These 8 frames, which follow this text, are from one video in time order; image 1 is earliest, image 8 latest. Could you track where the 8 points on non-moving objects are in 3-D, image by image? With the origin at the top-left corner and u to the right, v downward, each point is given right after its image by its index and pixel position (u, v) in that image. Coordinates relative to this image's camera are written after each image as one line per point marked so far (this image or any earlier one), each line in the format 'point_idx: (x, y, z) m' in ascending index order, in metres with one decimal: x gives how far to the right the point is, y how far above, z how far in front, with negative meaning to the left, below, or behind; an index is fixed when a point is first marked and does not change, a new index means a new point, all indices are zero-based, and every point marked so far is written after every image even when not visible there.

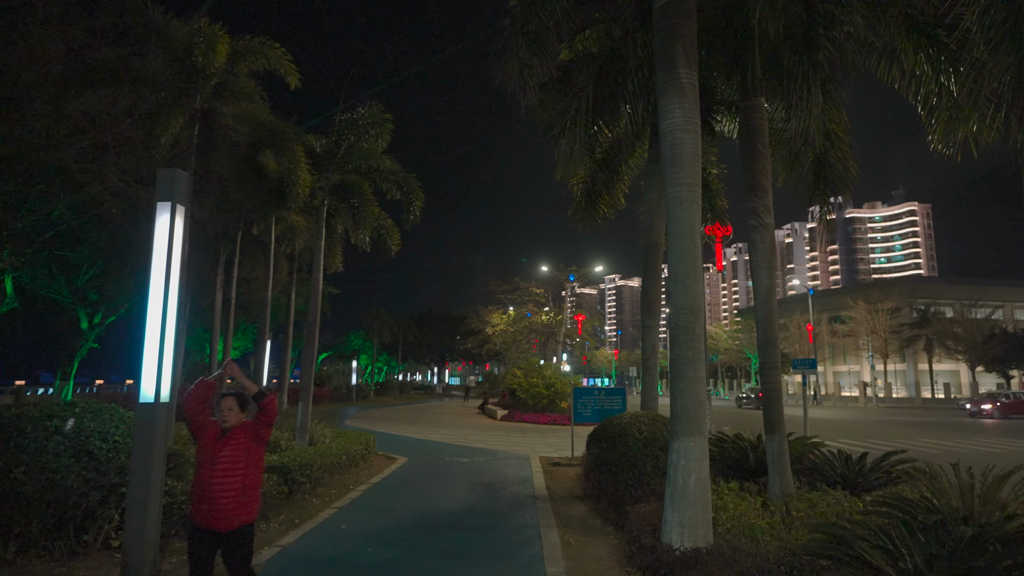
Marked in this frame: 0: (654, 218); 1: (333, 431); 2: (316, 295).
0: (+2.7, +1.3, +11.8) m
1: (-3.9, -3.1, +13.6) m
2: (-4.2, -0.1, +13.2) m
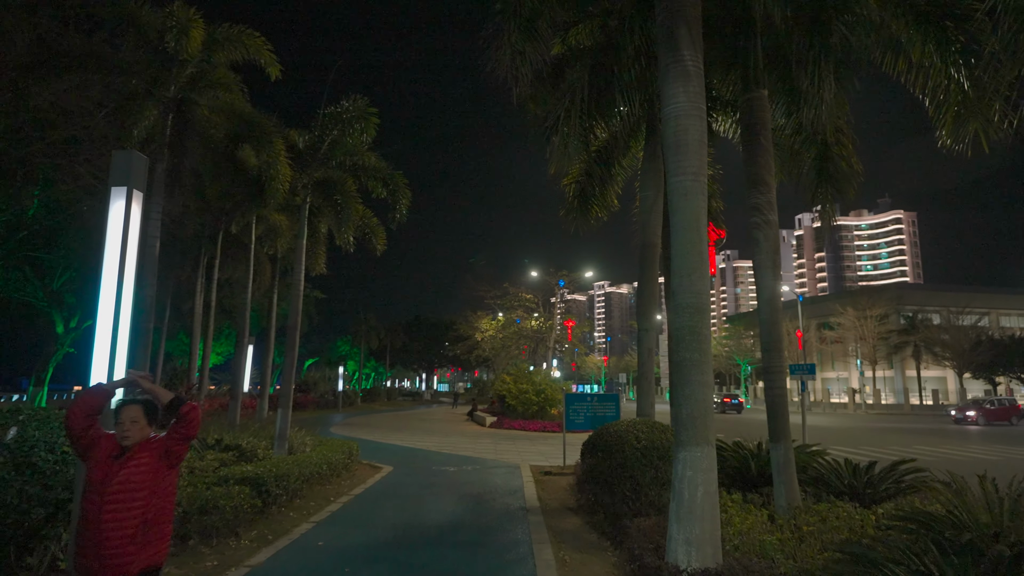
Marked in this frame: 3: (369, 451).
0: (+2.5, +1.3, +11.4) m
1: (-4.1, -3.1, +13.0) m
2: (-4.4, -0.1, +12.6) m
3: (-4.2, -4.8, +18.1) m
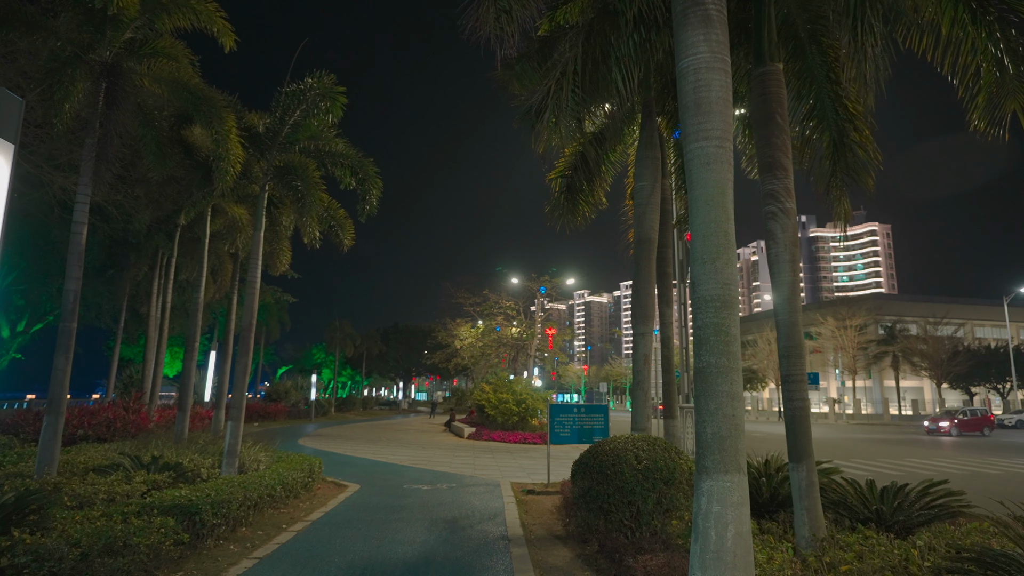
0: (+2.2, +1.3, +10.3) m
1: (-4.5, -3.1, +11.6) m
2: (-4.7, -0.1, +11.3) m
3: (-4.8, -4.8, +16.7) m
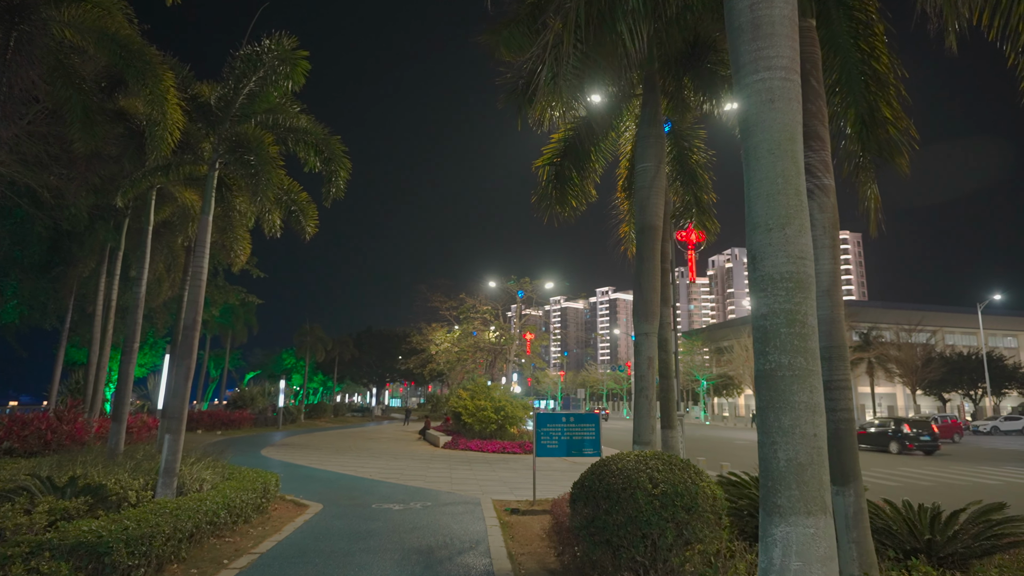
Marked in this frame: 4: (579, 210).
0: (+2.0, +1.4, +9.1) m
1: (-4.8, -3.0, +10.1) m
2: (-4.9, 0.0, +9.8) m
3: (-5.2, -4.7, +15.2) m
4: (+1.4, +1.7, +14.2) m
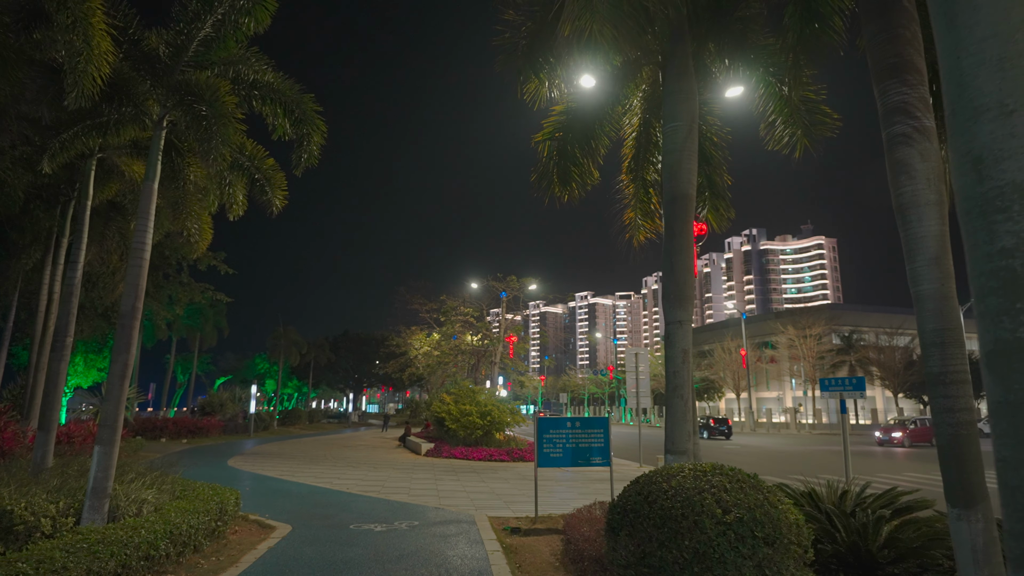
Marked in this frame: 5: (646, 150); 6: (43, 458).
0: (+2.1, +1.6, +7.8) m
1: (-4.7, -2.8, +8.5) m
2: (-4.9, +0.3, +8.2) m
3: (-5.4, -4.5, +13.6) m
4: (+1.3, +1.9, +12.8) m
5: (+2.9, +3.0, +13.4) m
6: (-6.9, -2.5, +9.2) m
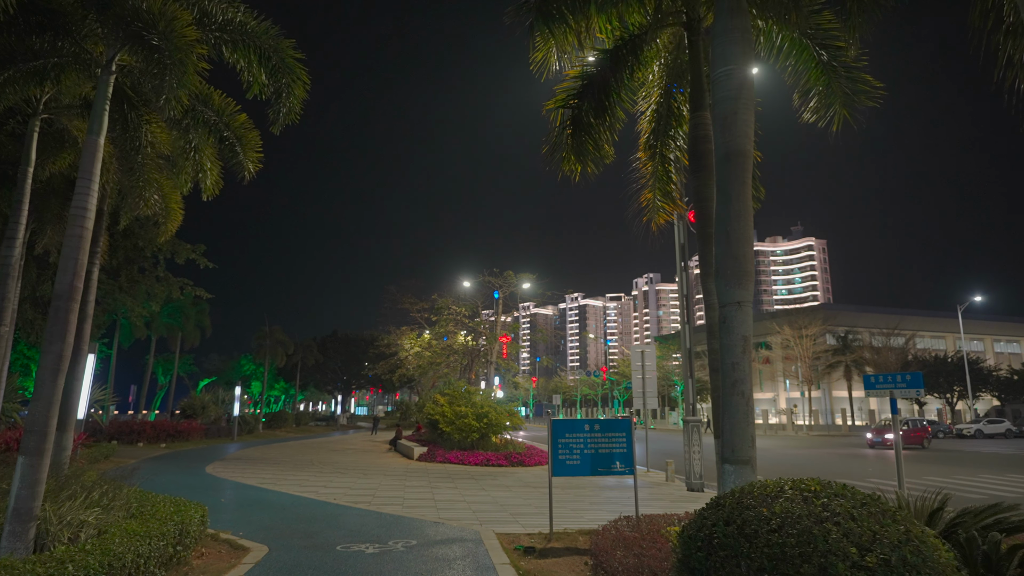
0: (+2.3, +1.9, +6.5) m
1: (-4.5, -2.5, +7.1) m
2: (-4.7, +0.5, +6.8) m
3: (-5.2, -4.3, +12.1) m
4: (+1.4, +2.2, +11.5) m
5: (+3.0, +3.2, +12.1) m
6: (-6.7, -2.2, +7.7) m
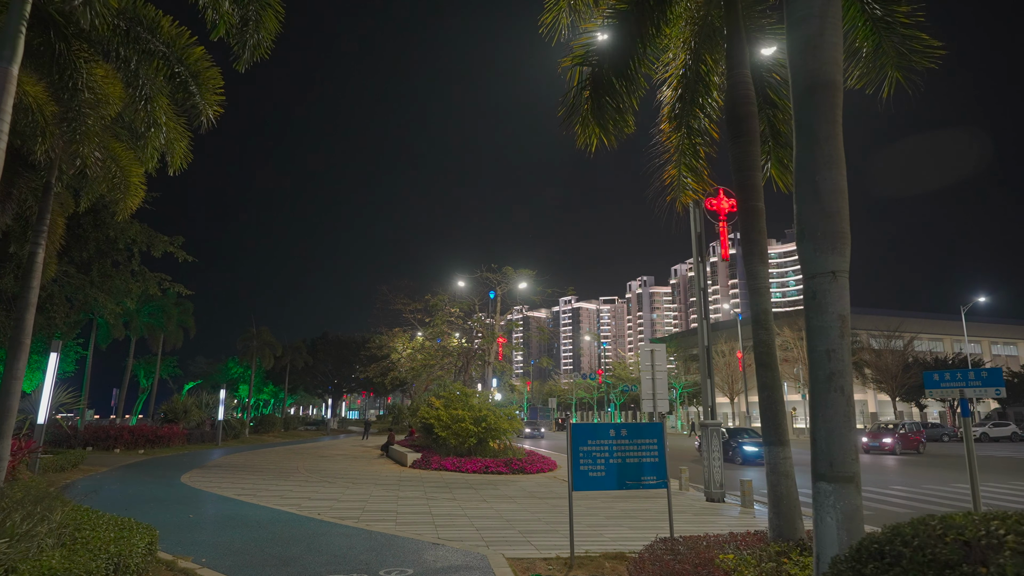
0: (+2.5, +2.1, +5.1) m
1: (-4.3, -2.2, +5.6) m
2: (-4.5, +0.8, +5.4) m
3: (-5.1, -4.1, +10.7) m
4: (+1.6, +2.4, +10.1) m
5: (+3.2, +3.4, +10.7) m
6: (-6.5, -2.0, +6.3) m
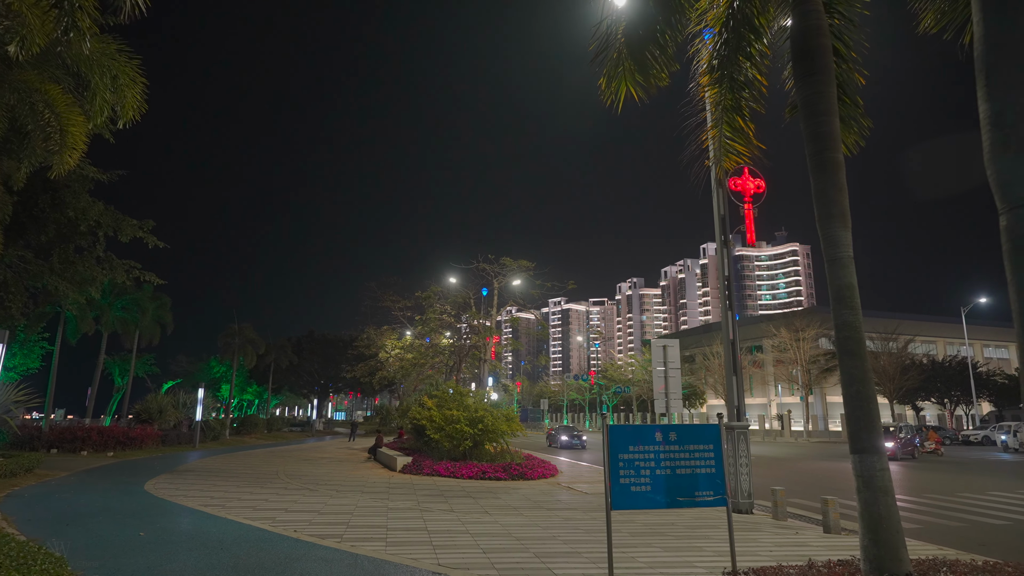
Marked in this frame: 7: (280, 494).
0: (+2.8, +2.5, +3.5) m
1: (-4.0, -1.9, +3.9) m
2: (-4.2, +1.2, +3.6) m
3: (-4.9, -3.7, +8.9) m
4: (+1.8, +2.7, +8.5) m
5: (+3.4, +3.7, +9.2) m
6: (-6.2, -1.6, +4.5) m
7: (-5.8, -5.1, +15.6) m
